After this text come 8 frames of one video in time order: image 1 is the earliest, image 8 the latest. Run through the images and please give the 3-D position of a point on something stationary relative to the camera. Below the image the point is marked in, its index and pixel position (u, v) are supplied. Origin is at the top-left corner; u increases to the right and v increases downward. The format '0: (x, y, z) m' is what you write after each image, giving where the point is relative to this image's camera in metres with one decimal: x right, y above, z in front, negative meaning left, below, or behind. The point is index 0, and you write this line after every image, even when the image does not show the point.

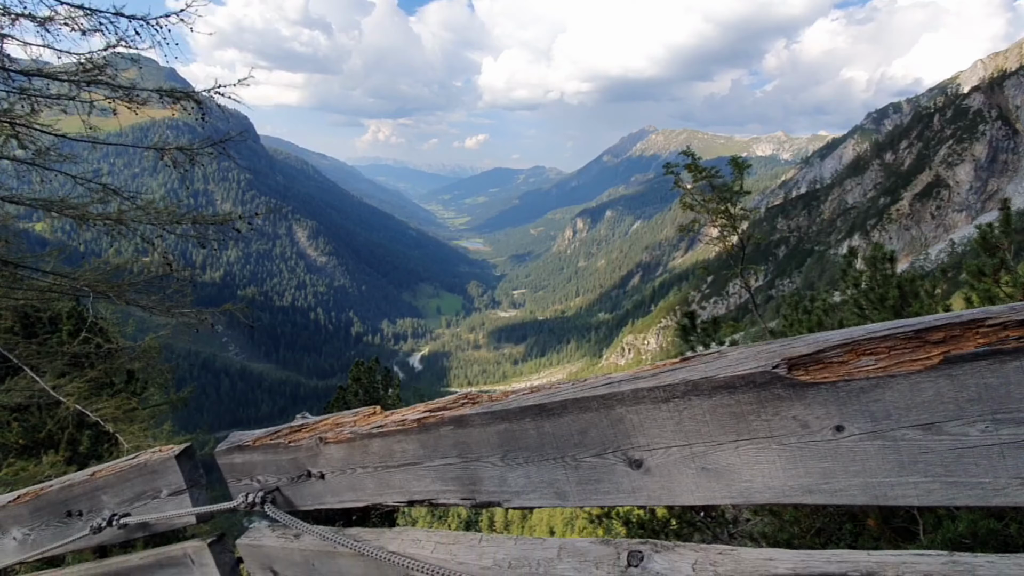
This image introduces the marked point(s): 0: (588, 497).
0: (+0.3, -0.7, +1.7) m
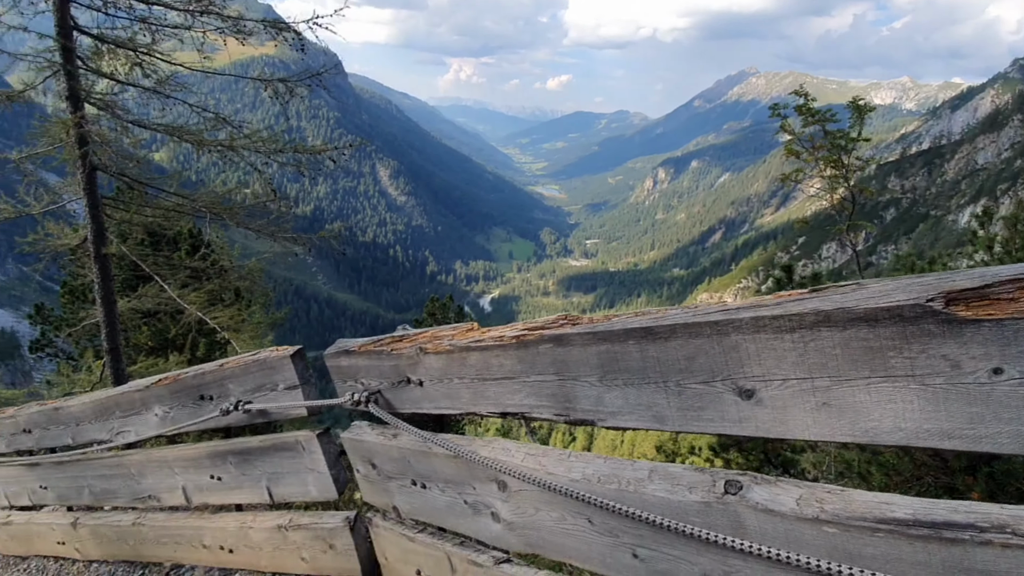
0: (+0.6, -0.5, +1.7) m
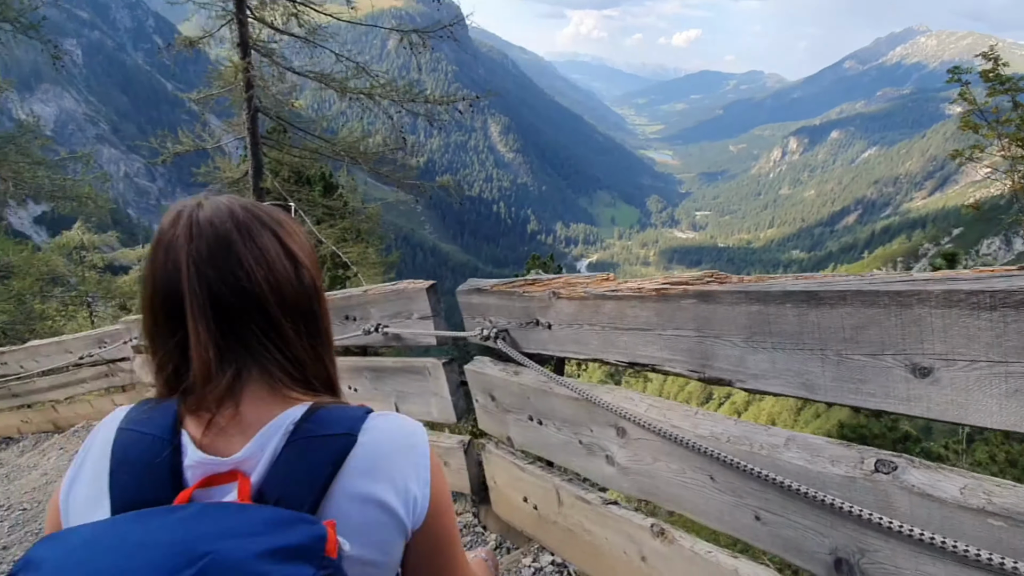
0: (+1.1, -0.4, +1.6) m
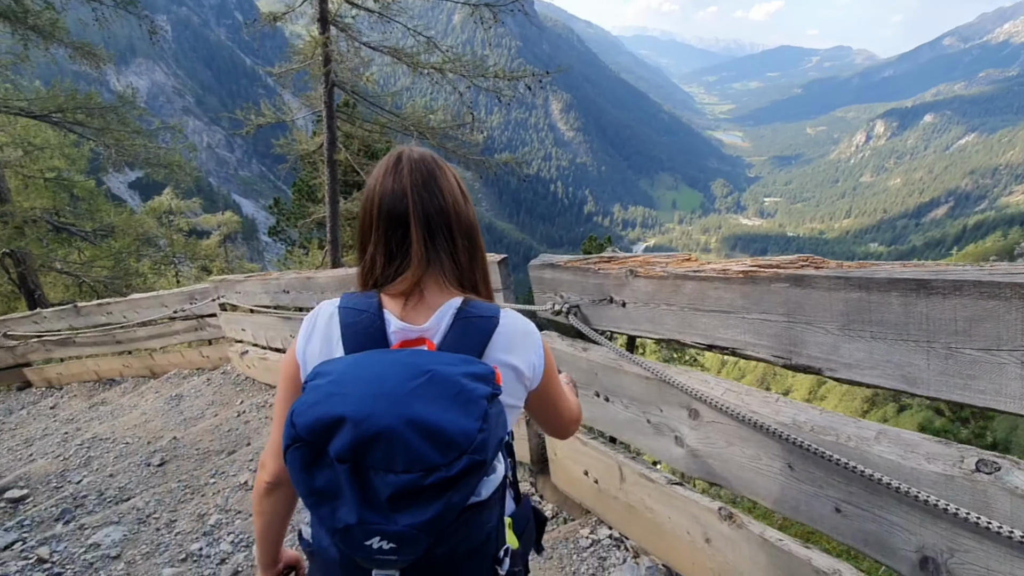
0: (+1.4, -0.3, +1.6) m
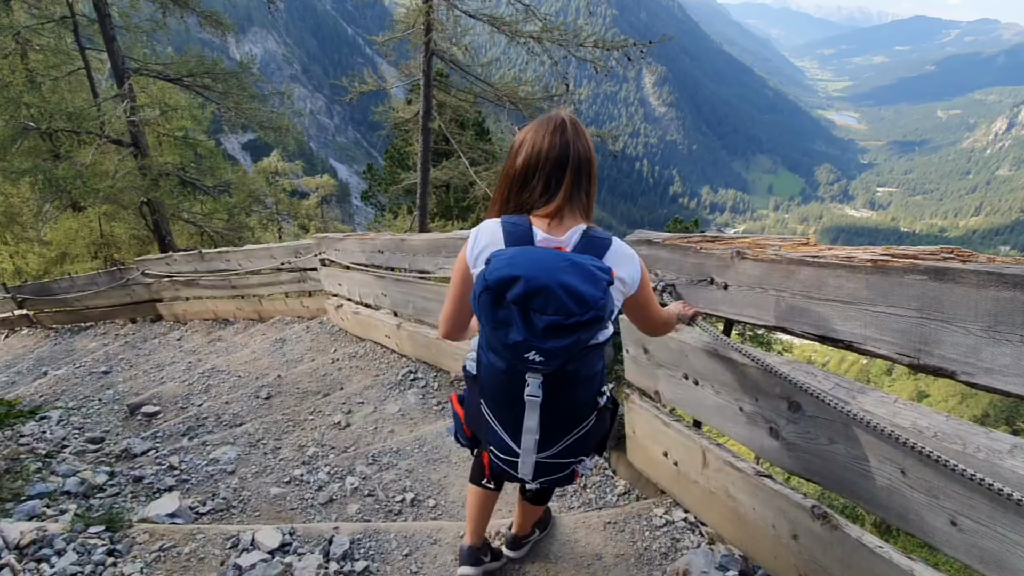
0: (+1.7, -0.3, +1.4) m
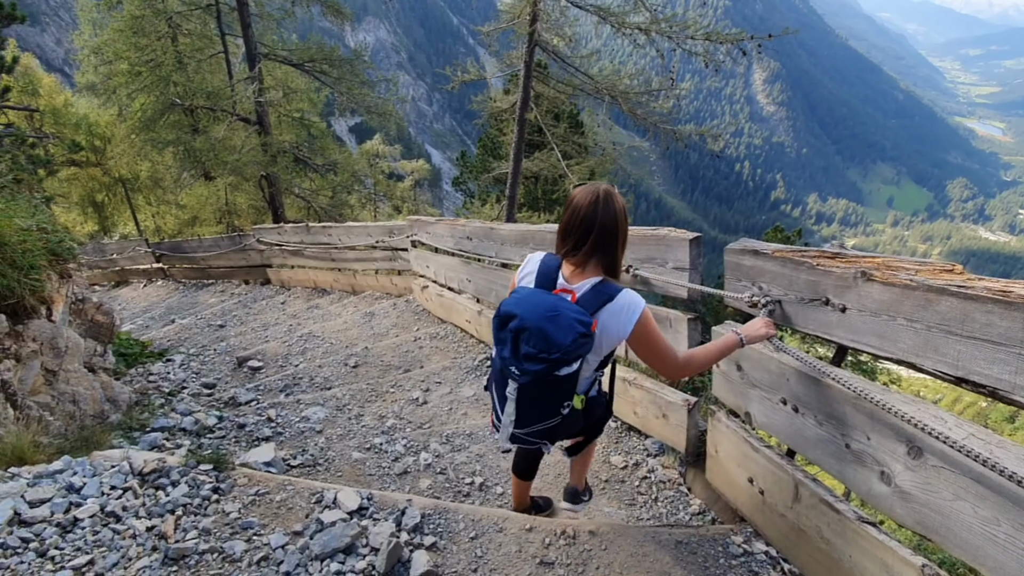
0: (+1.9, -0.5, +1.1) m
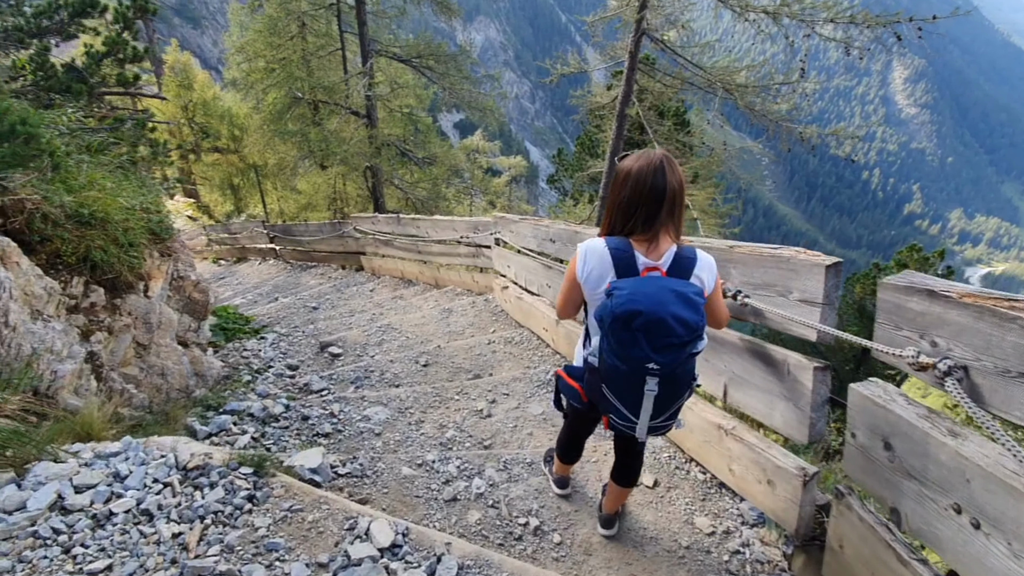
0: (+1.9, -0.8, +0.2) m
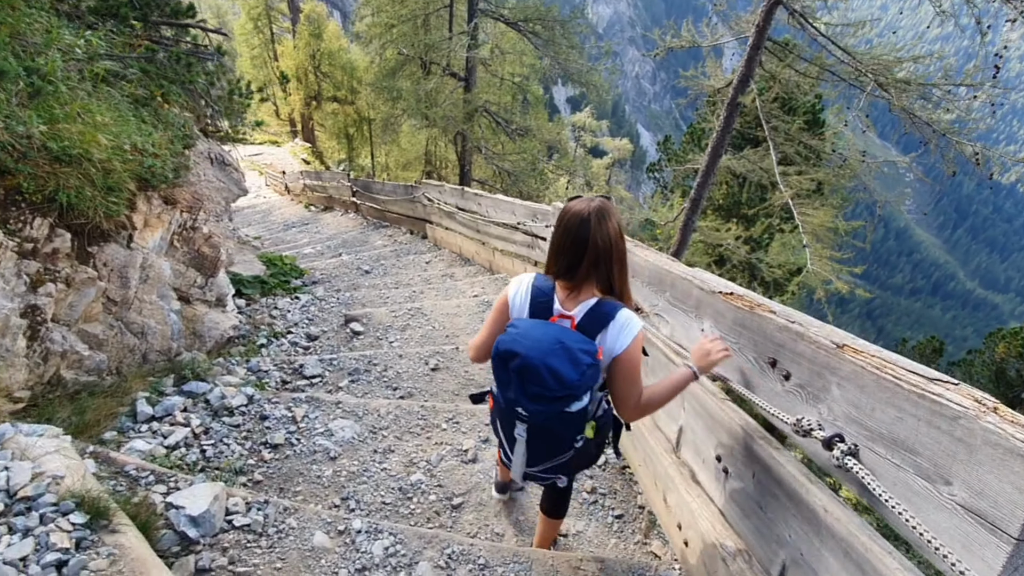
0: (+1.0, -1.4, -1.1) m
